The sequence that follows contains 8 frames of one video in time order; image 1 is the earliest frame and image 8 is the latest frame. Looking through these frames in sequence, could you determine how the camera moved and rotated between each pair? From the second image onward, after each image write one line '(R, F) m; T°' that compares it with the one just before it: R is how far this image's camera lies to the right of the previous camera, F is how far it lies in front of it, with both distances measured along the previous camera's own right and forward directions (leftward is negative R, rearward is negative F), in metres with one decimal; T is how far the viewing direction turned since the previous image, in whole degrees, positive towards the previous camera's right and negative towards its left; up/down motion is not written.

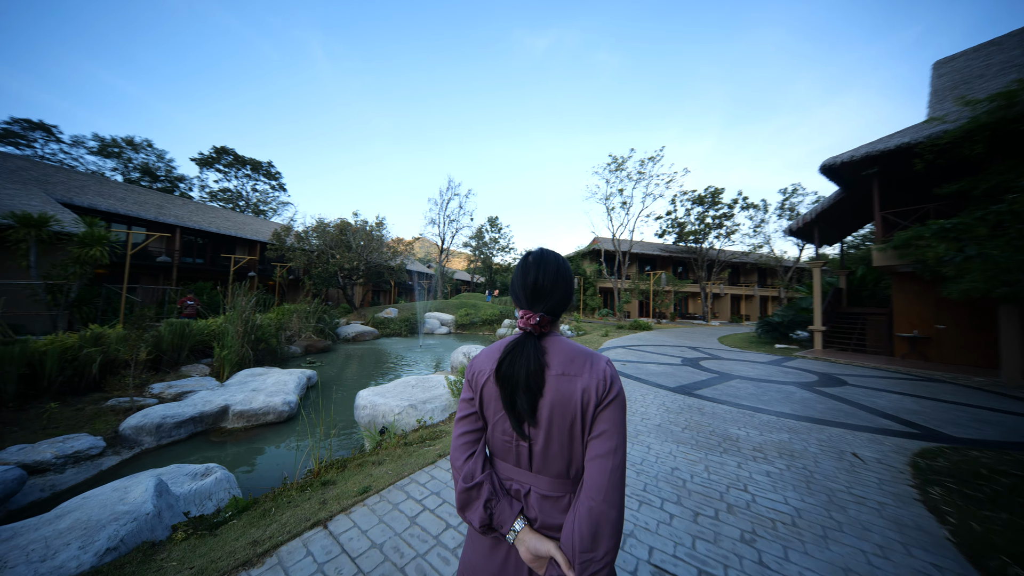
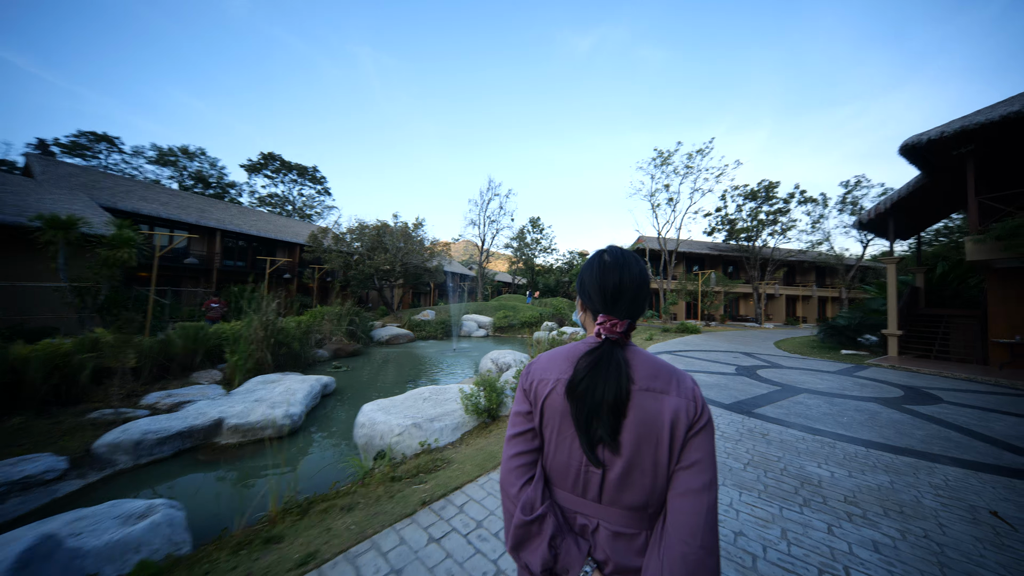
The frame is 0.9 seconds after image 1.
(-0.8, -0.2) m; -5°
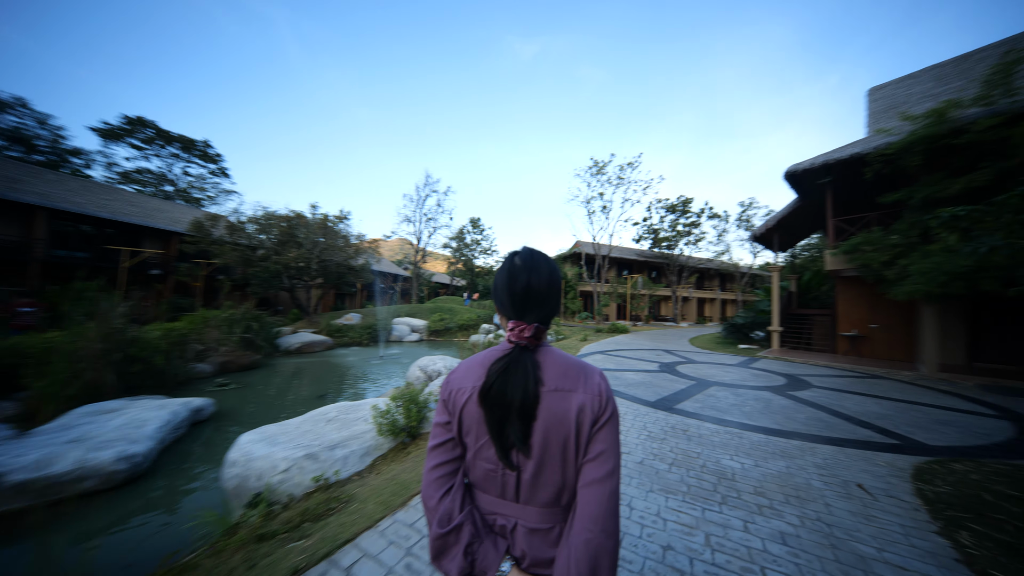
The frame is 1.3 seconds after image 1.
(+0.2, +0.4) m; +11°
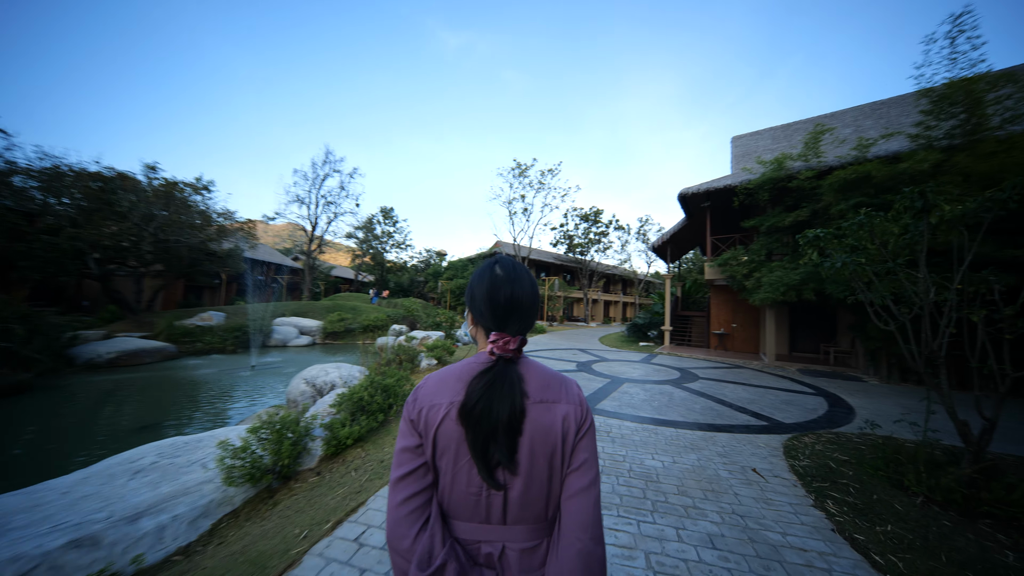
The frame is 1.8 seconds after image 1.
(0.0, +0.6) m; +16°
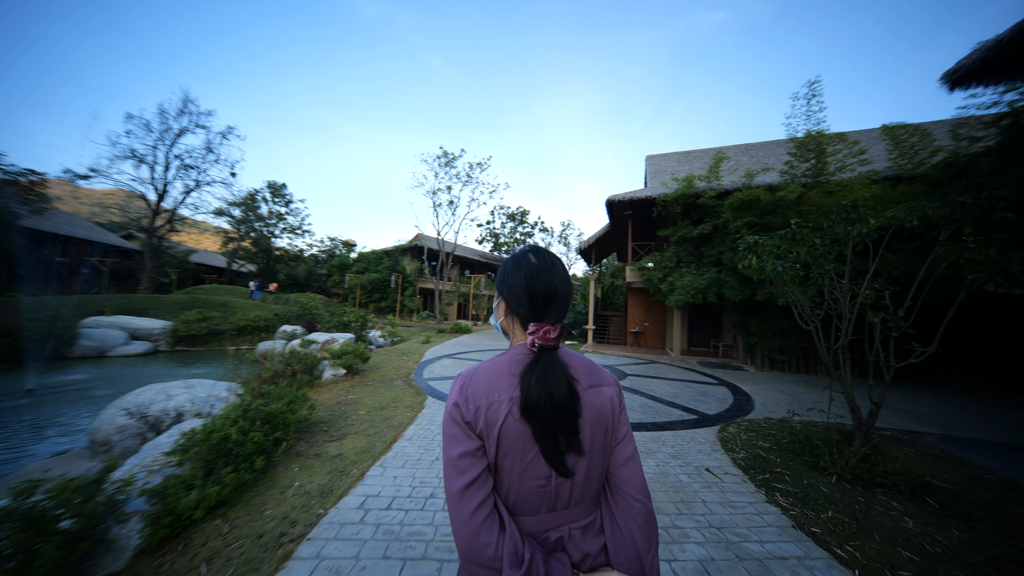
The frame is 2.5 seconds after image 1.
(-0.3, +0.7) m; +16°
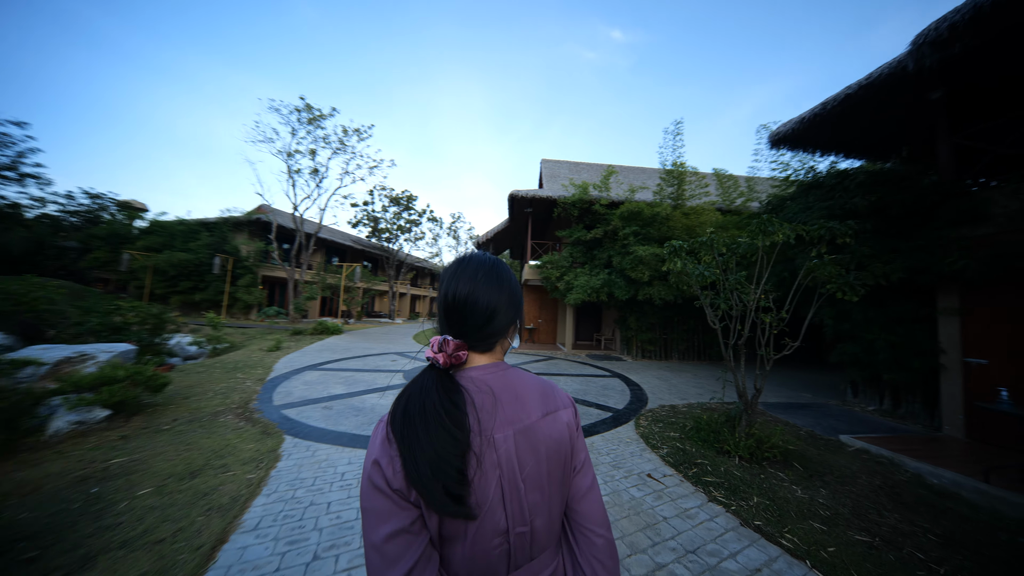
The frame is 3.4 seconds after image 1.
(-0.5, +1.0) m; +23°
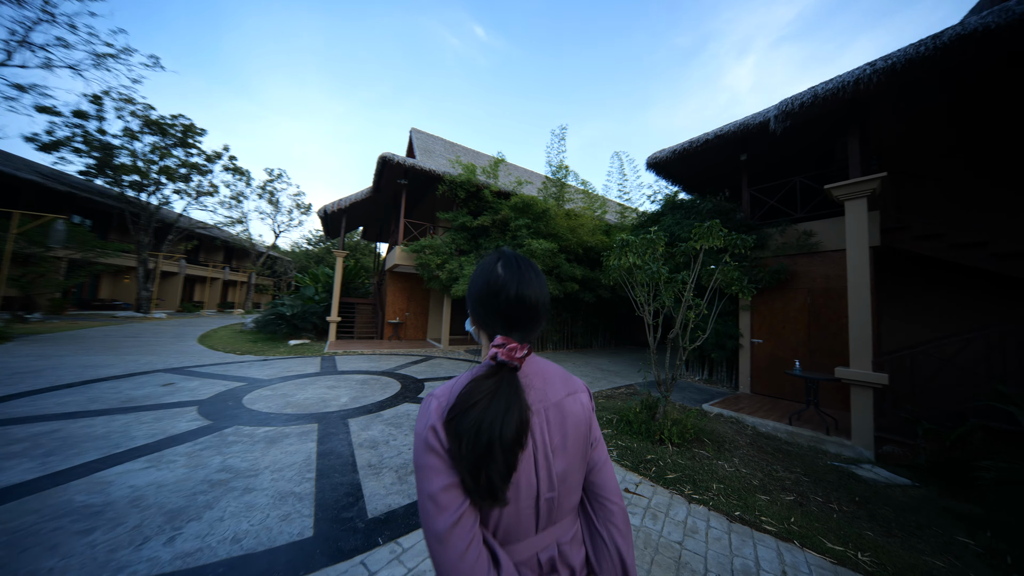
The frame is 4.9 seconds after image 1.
(-1.0, +1.4) m; +30°
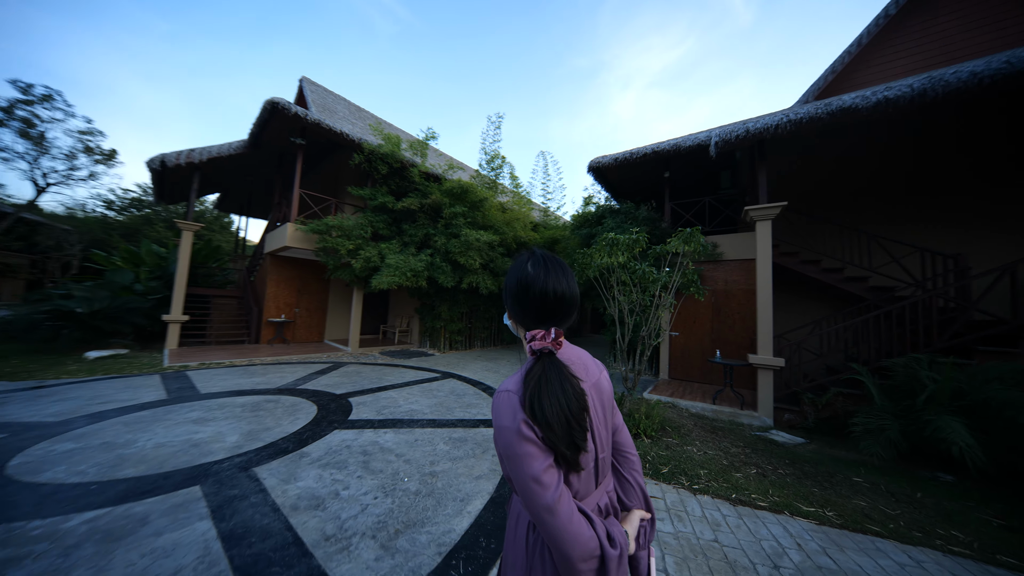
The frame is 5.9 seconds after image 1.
(-1.1, +0.7) m; +20°
